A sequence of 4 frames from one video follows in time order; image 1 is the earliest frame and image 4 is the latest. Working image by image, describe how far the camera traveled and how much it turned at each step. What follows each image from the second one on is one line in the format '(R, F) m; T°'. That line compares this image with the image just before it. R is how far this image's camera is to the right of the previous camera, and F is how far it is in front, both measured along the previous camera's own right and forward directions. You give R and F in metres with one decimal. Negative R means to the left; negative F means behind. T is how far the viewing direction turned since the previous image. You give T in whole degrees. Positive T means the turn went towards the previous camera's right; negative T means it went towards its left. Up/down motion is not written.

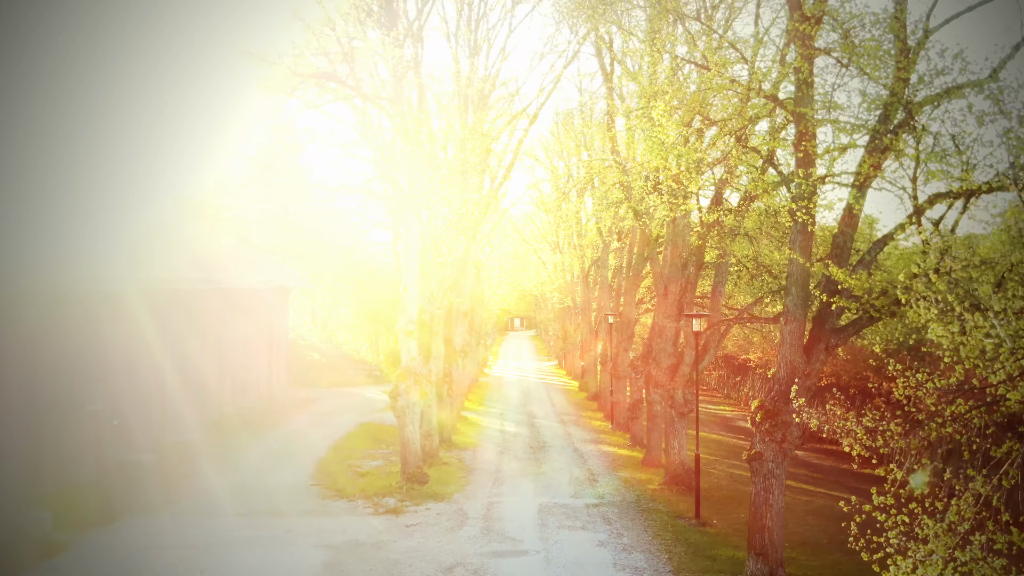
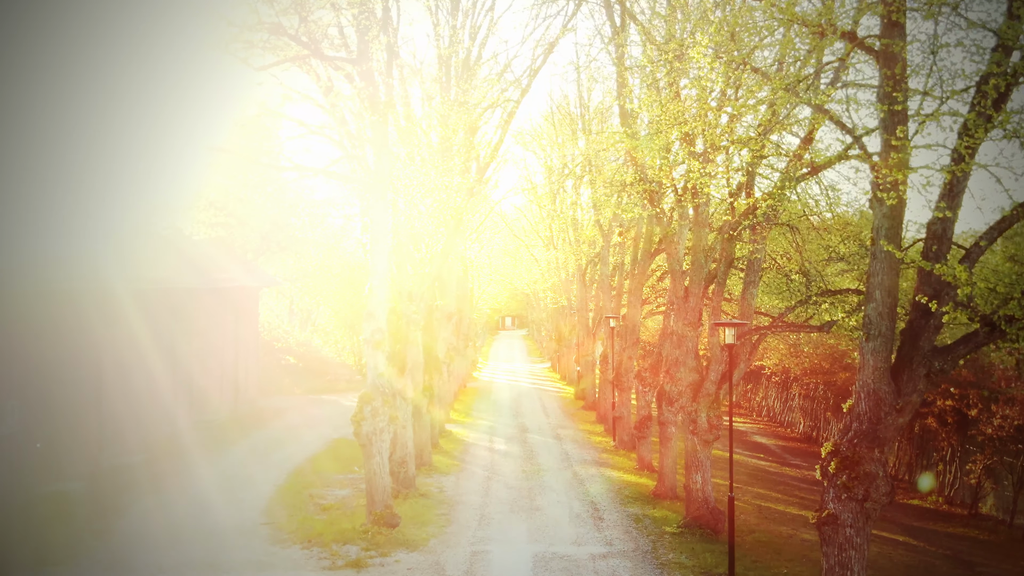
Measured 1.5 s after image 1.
(0.0, +3.2) m; +1°
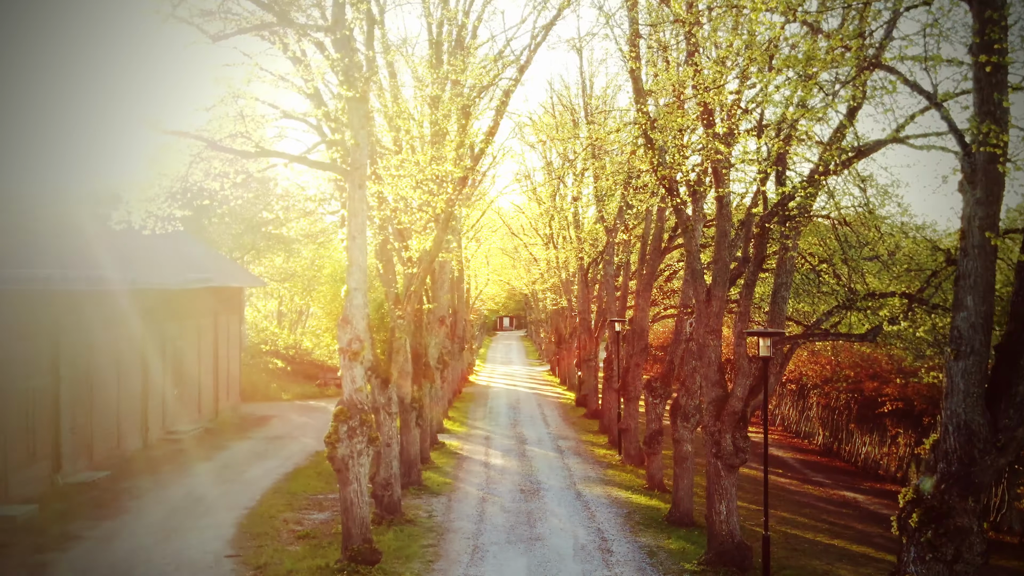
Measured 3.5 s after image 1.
(0.0, +1.9) m; 0°
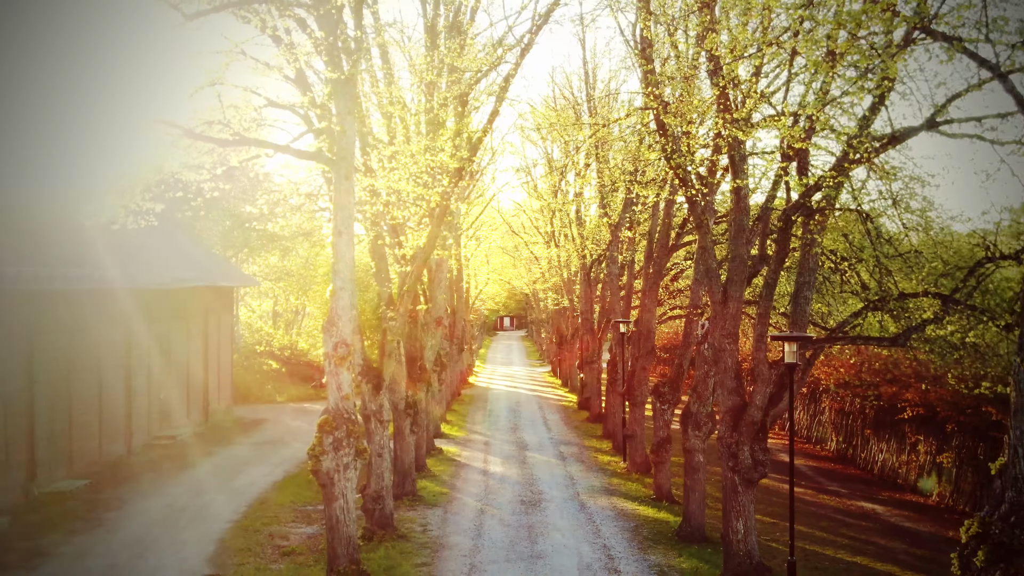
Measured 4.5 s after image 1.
(0.0, +1.0) m; 0°
